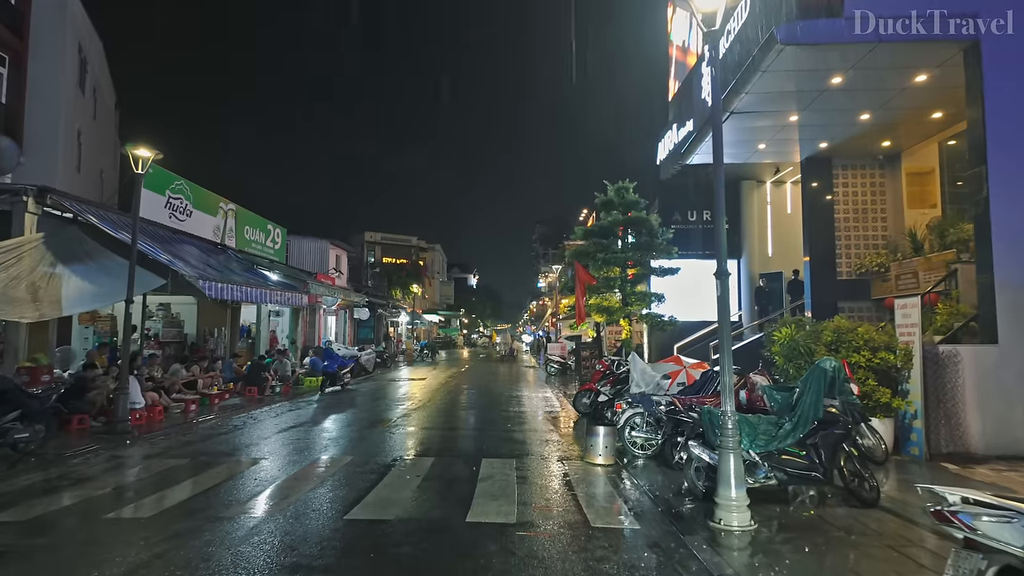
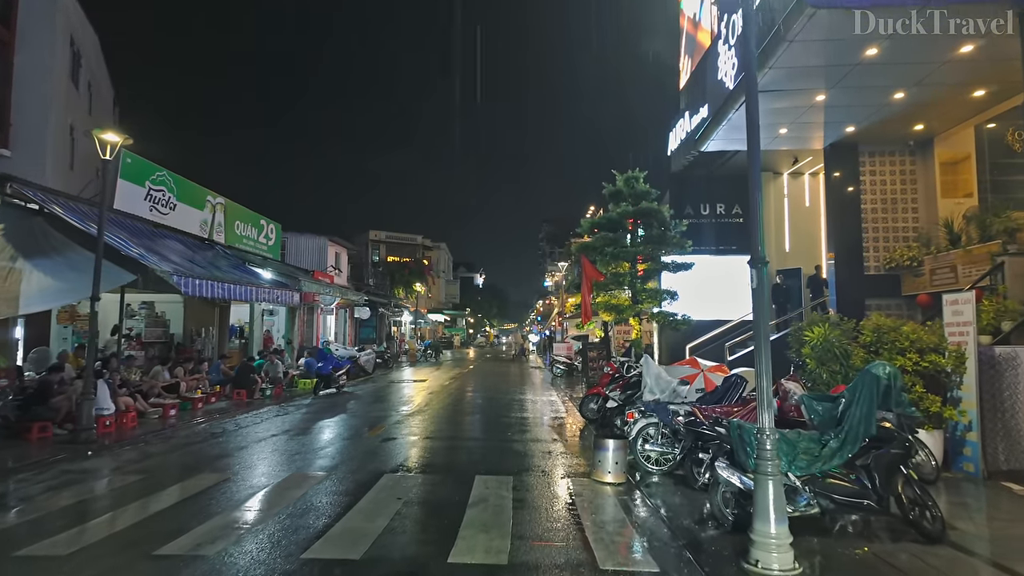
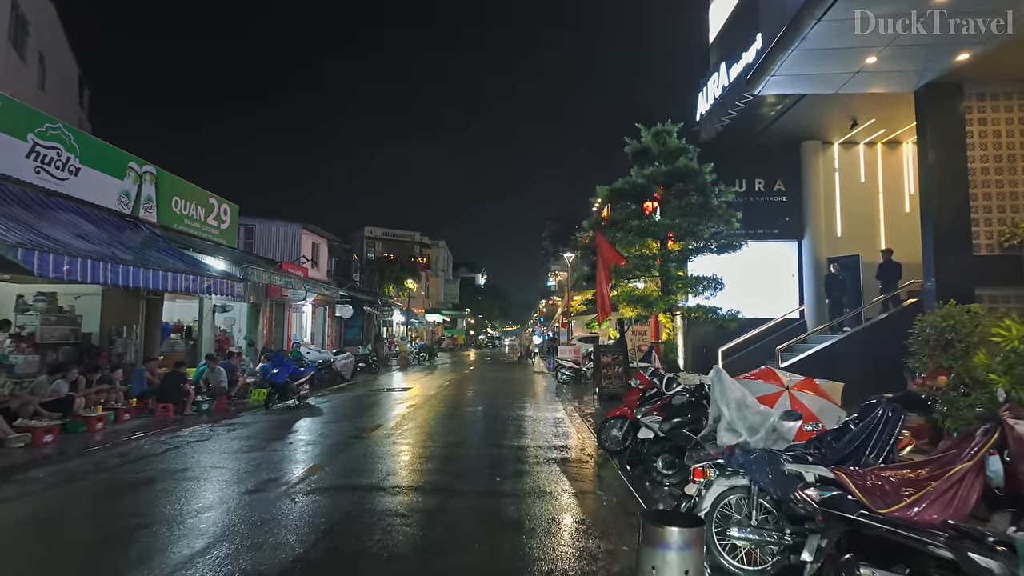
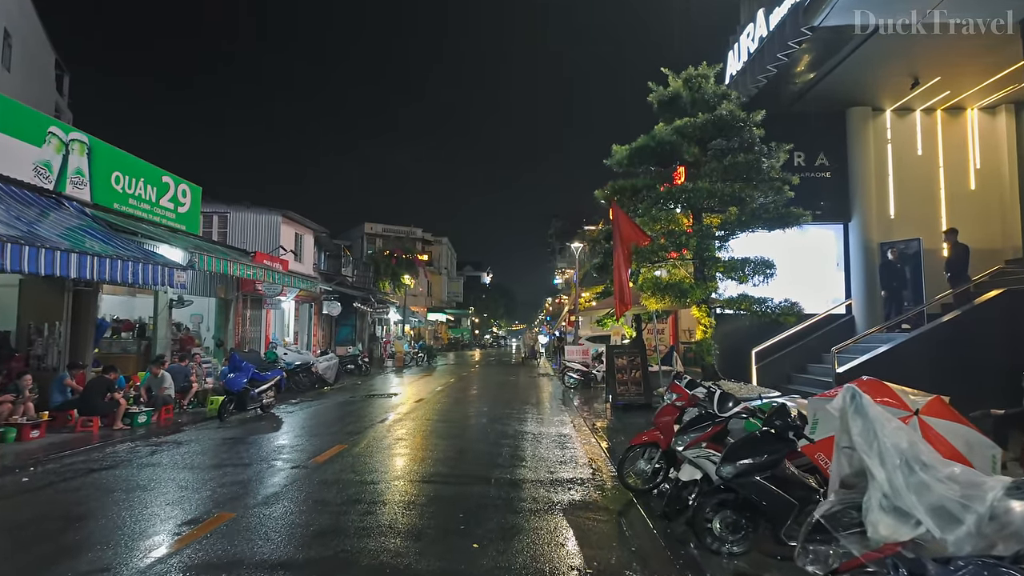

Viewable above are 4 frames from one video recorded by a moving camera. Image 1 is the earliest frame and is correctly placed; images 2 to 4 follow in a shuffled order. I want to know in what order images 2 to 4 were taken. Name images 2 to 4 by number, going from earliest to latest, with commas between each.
2, 3, 4
